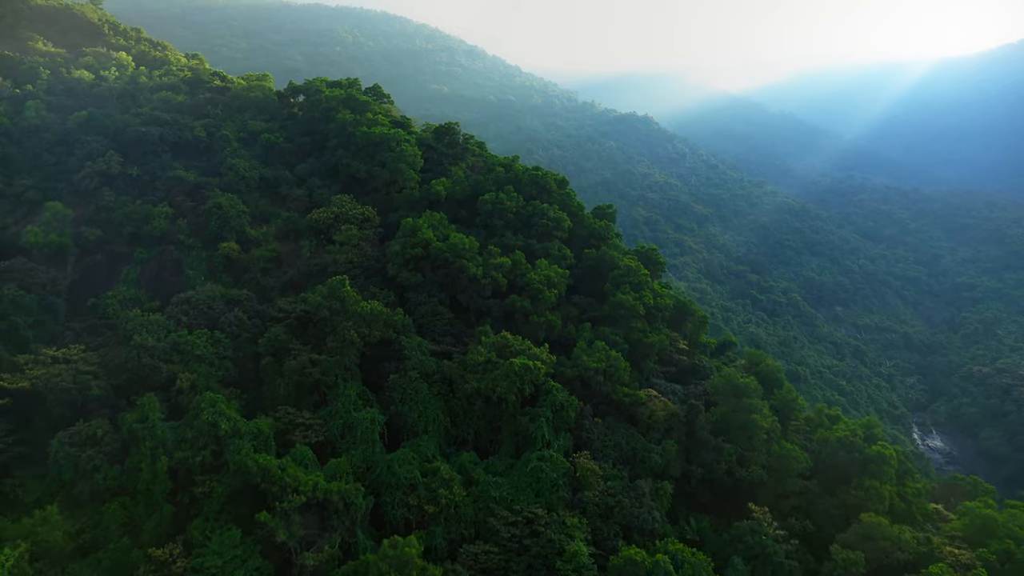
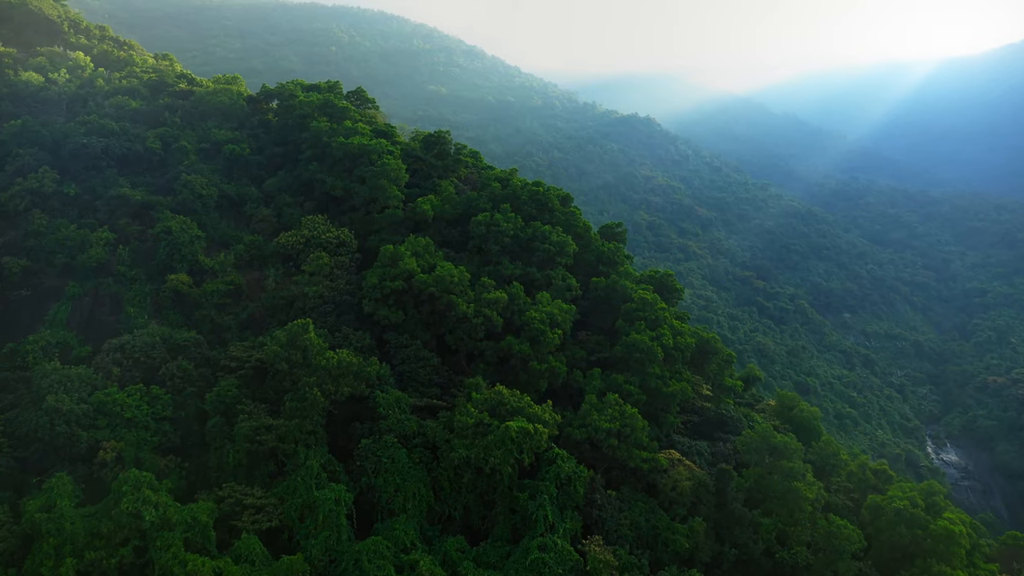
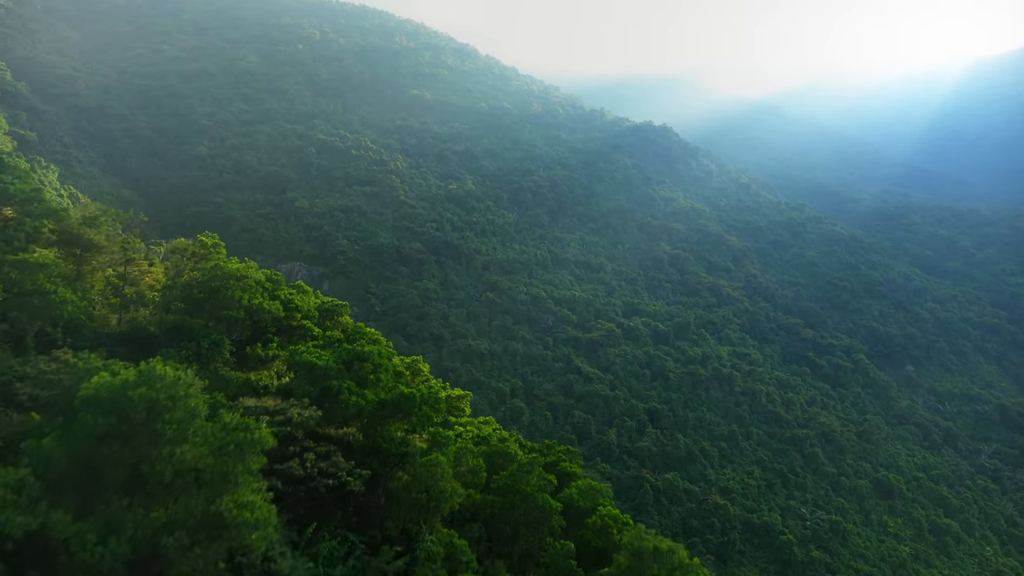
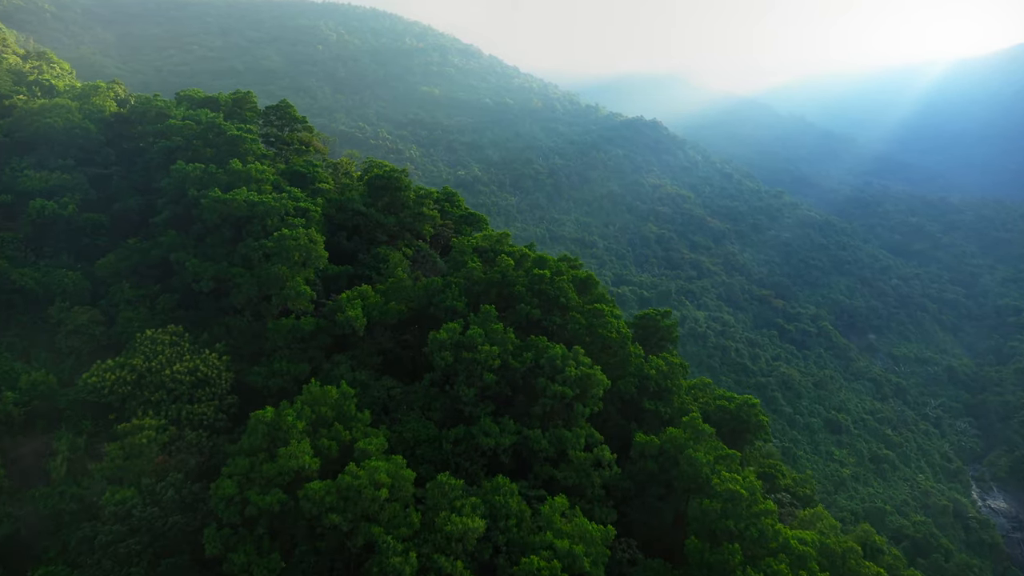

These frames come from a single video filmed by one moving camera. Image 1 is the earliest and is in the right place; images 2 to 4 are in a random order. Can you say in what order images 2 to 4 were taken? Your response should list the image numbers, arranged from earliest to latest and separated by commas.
2, 4, 3
